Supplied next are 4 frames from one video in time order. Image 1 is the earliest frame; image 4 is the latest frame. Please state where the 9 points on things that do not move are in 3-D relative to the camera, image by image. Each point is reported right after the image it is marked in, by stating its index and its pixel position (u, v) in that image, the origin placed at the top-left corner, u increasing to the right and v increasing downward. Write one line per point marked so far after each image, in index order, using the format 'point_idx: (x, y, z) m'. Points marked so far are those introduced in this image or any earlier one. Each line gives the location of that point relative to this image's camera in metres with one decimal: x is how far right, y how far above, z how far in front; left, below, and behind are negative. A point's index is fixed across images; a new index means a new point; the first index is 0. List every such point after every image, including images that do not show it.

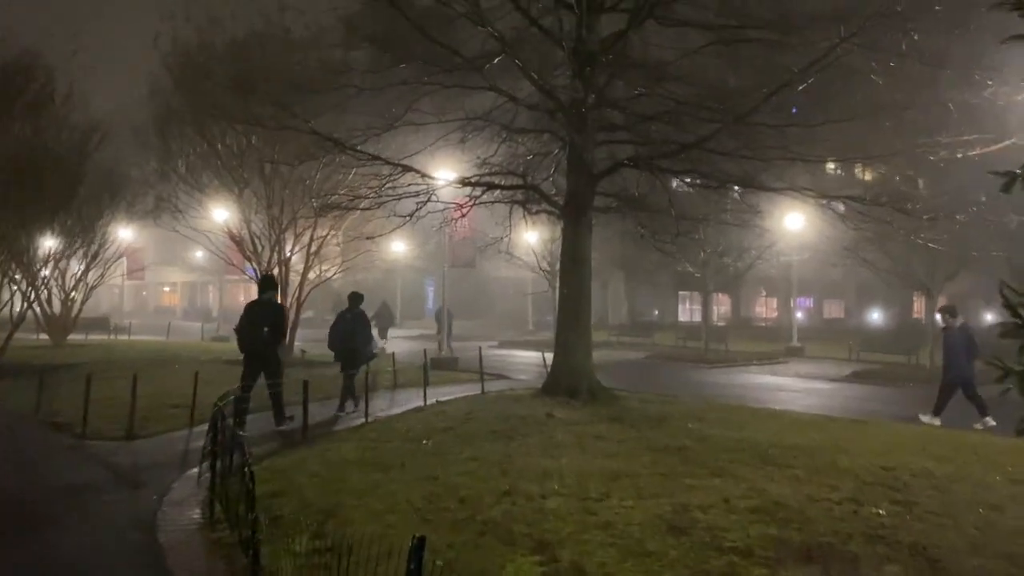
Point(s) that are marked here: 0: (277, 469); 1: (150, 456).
0: (-2.9, -2.2, +10.6) m
1: (-4.9, -2.3, +11.6) m
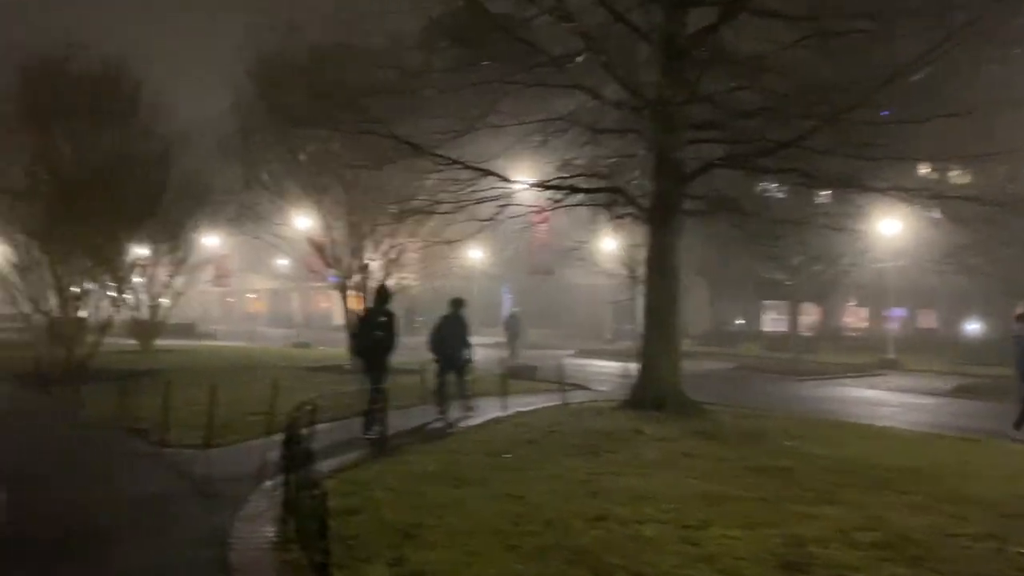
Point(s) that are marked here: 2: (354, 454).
0: (-1.9, -2.3, +10.1) m
1: (-3.8, -2.3, +11.2) m
2: (-2.2, -2.3, +11.9) m
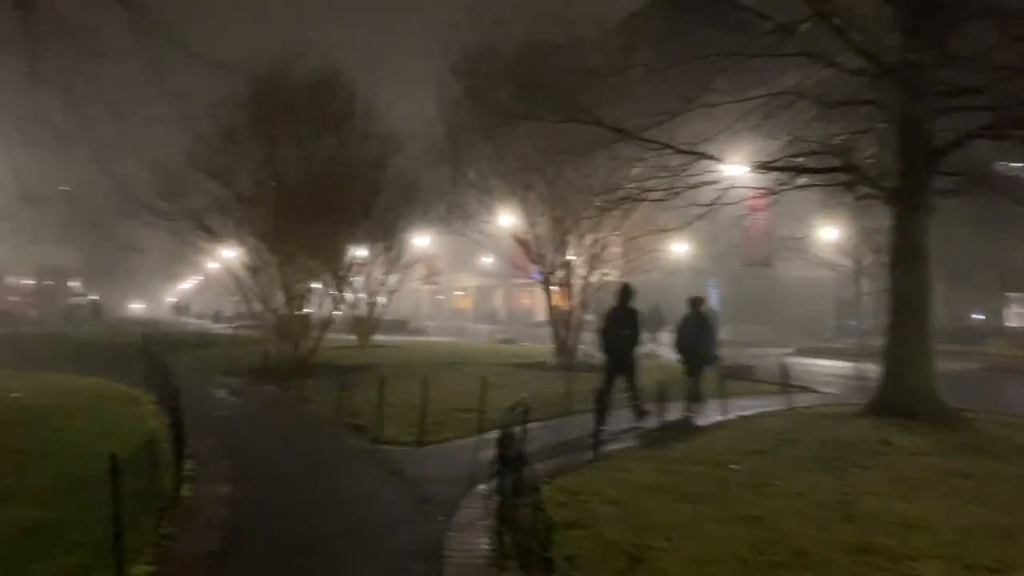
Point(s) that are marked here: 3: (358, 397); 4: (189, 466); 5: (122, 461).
0: (+0.6, -2.2, +9.3) m
1: (-0.9, -2.3, +10.9) m
2: (+0.7, -2.2, +11.2) m
3: (-3.1, -2.2, +17.0) m
4: (-4.0, -2.2, +10.7) m
5: (-4.7, -2.1, +10.2) m
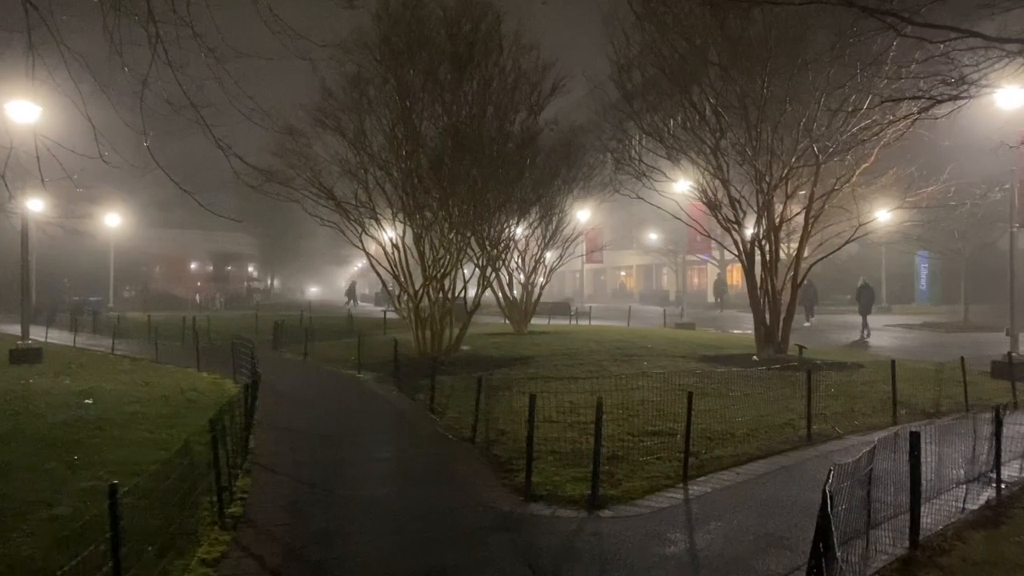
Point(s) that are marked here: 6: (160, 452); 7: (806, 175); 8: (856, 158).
0: (+2.1, -2.0, +4.3) m
1: (+0.8, -2.0, +6.2) m
2: (+2.5, -1.9, +6.1) m
3: (-0.1, -1.8, +12.6) m
4: (-2.2, -2.0, +6.5) m
5: (-3.0, -1.9, +6.2) m
6: (-4.1, -1.9, +9.8) m
7: (+6.8, +2.6, +19.7) m
8: (+7.6, +2.9, +18.9) m
